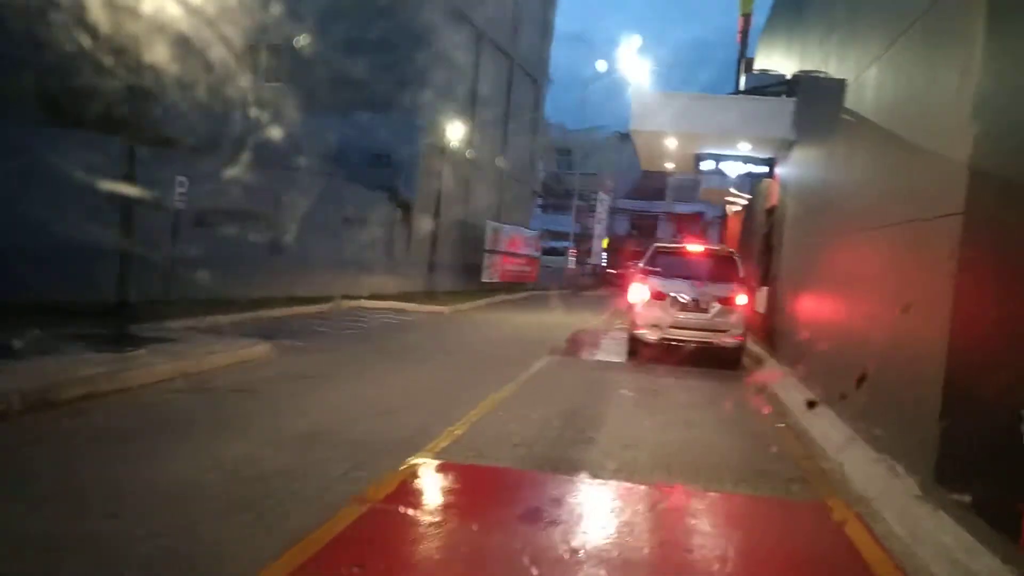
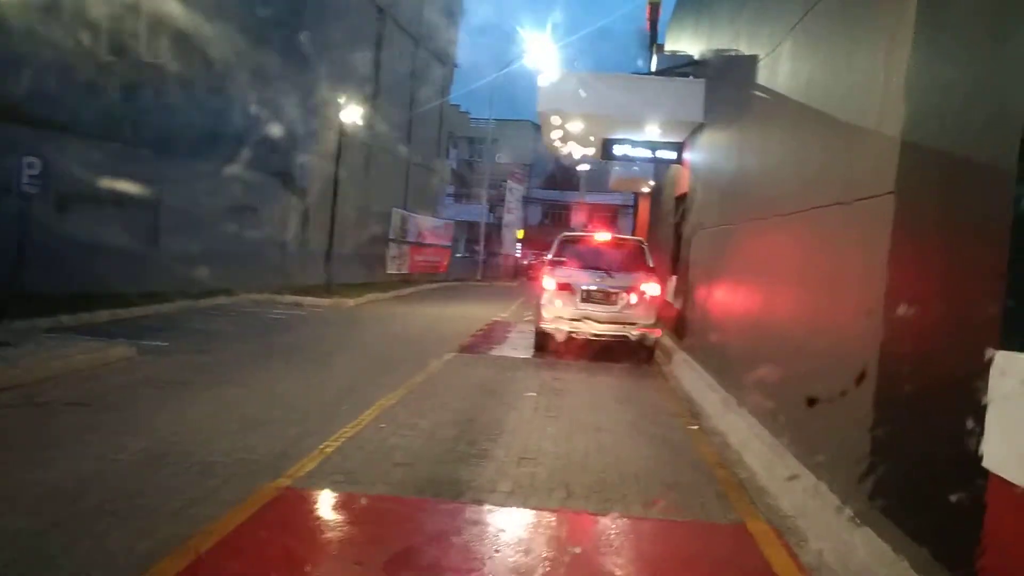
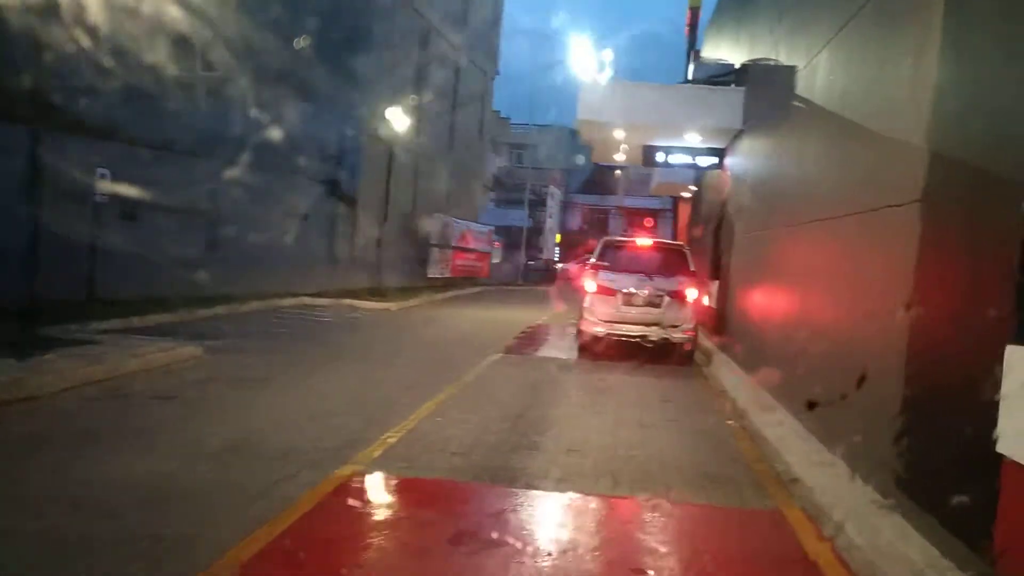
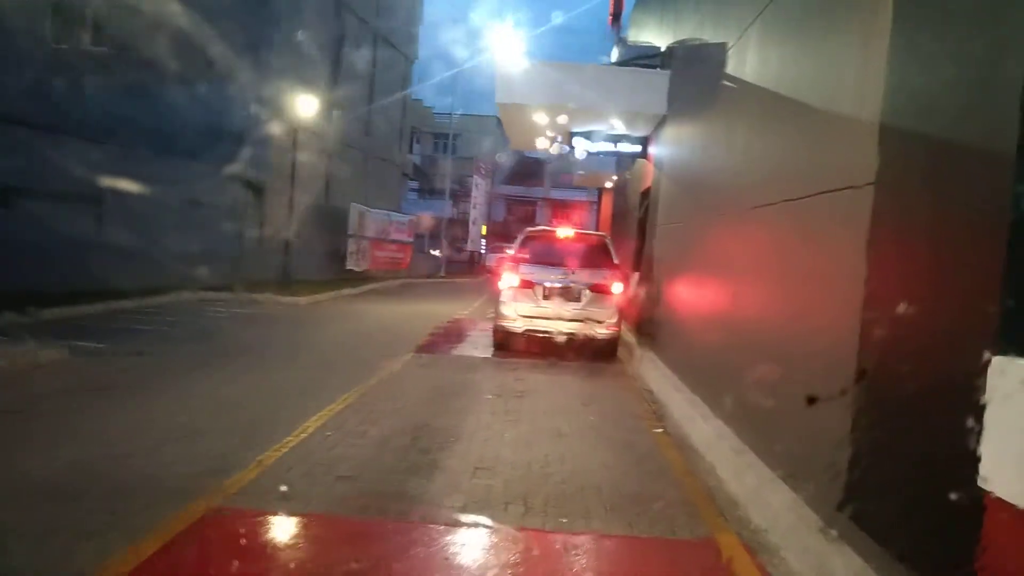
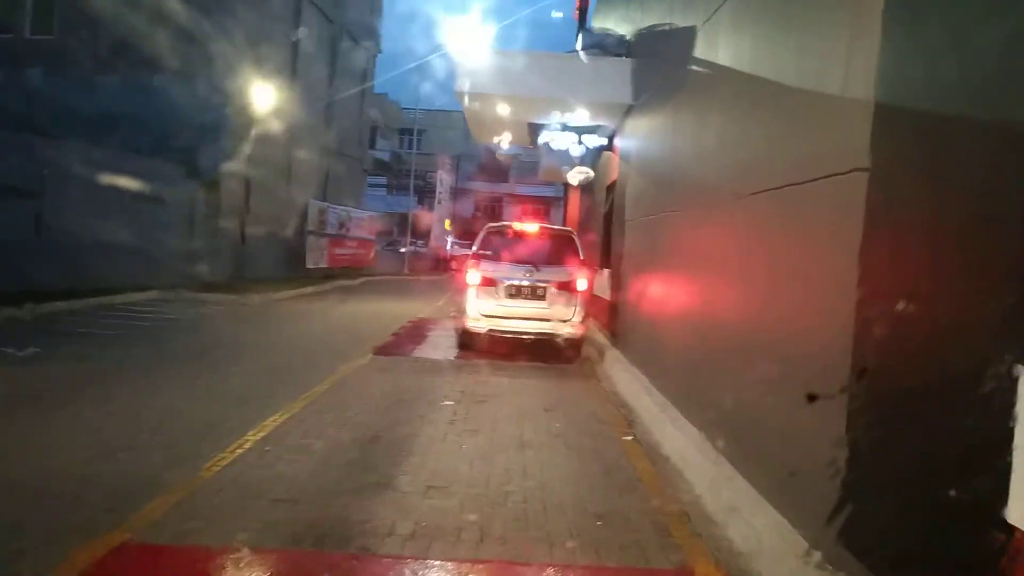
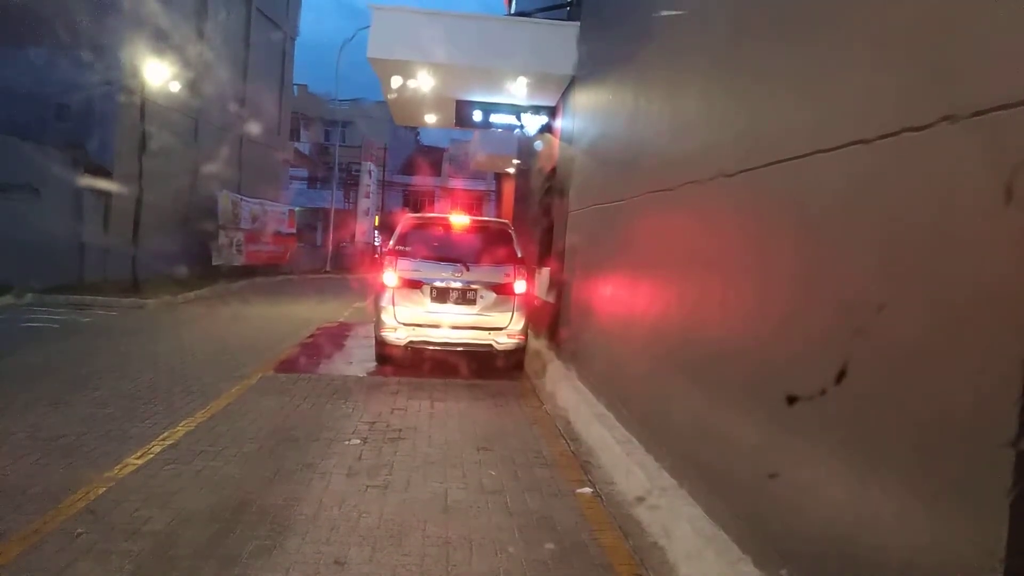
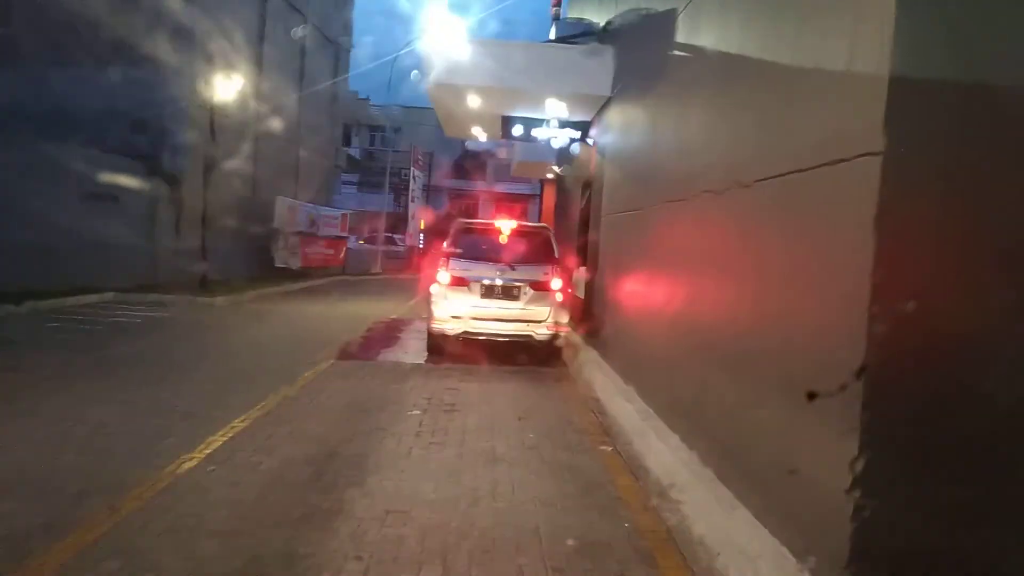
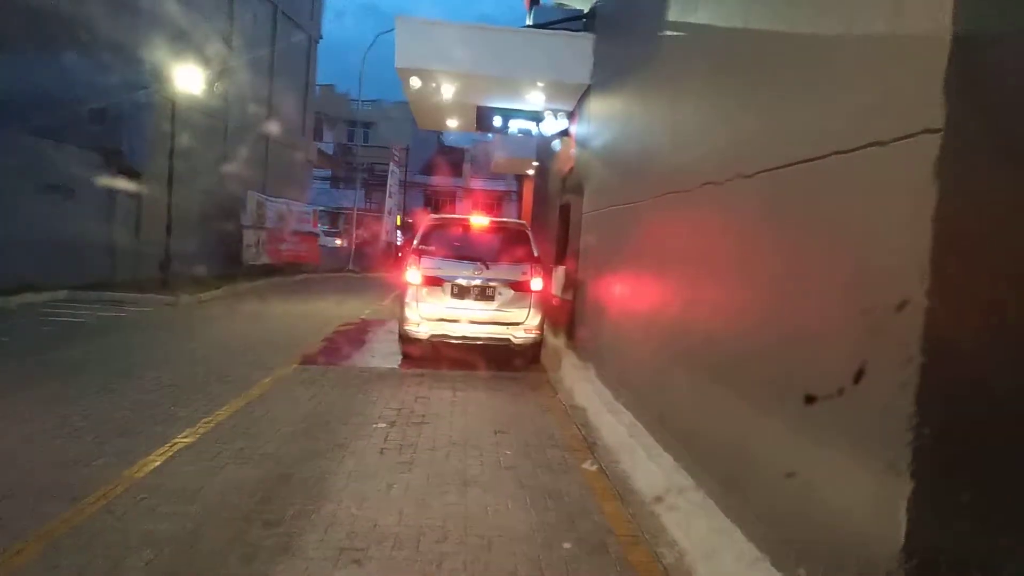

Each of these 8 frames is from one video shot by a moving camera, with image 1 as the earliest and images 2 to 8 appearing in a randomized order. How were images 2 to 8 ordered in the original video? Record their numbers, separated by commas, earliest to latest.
3, 2, 4, 5, 7, 8, 6
